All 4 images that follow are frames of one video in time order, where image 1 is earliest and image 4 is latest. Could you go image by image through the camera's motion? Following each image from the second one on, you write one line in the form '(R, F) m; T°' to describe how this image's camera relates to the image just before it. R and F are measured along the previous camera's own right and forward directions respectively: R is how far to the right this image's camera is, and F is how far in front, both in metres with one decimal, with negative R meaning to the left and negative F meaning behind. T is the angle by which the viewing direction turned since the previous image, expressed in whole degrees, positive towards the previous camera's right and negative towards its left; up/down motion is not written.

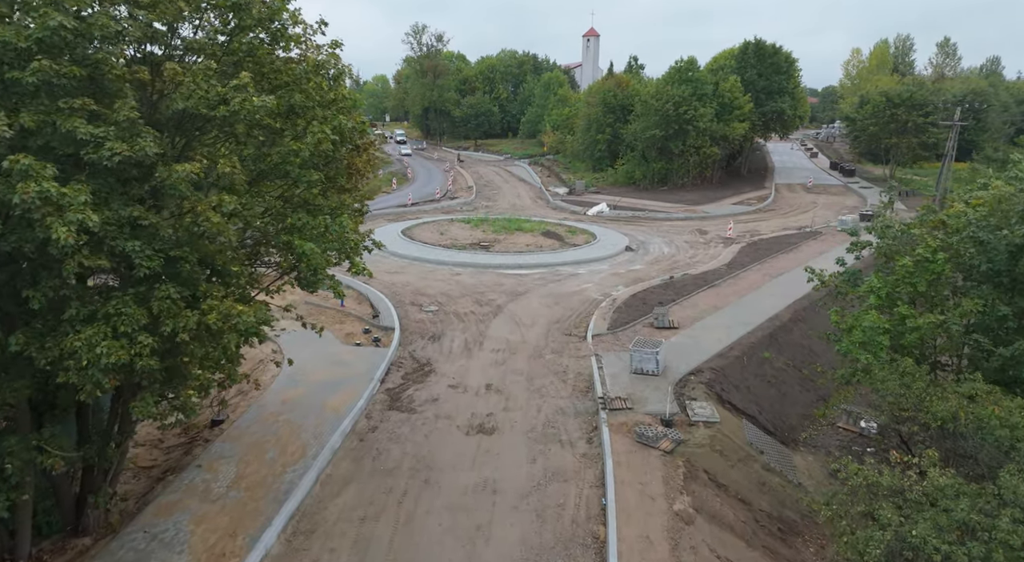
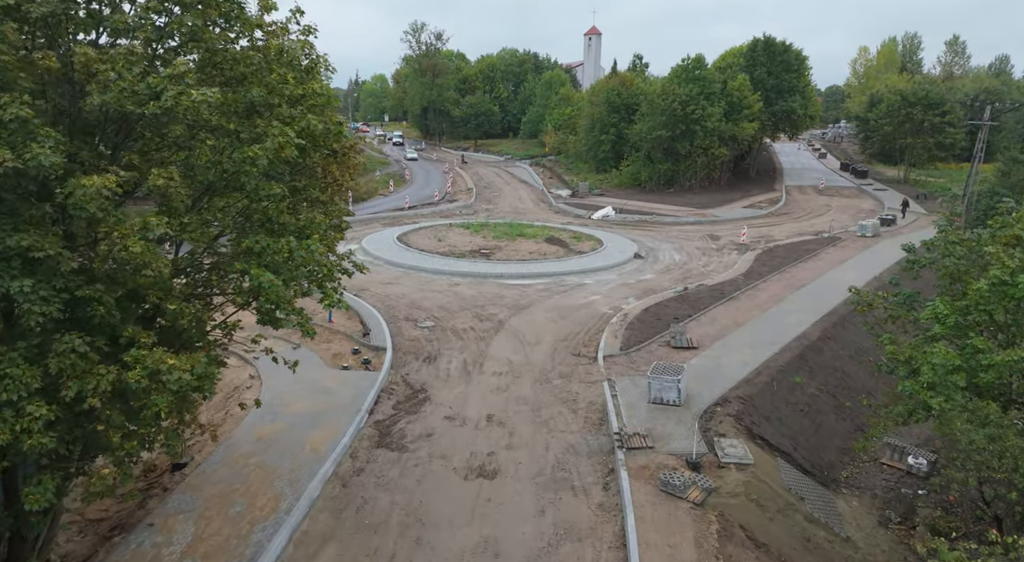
(-0.1, +1.4) m; 0°
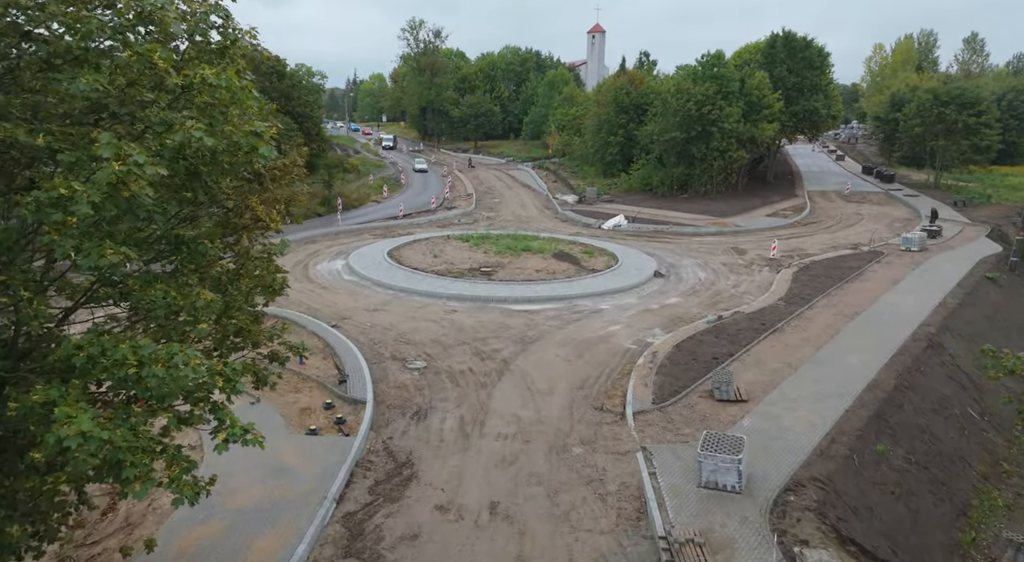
(-0.2, +2.7) m; 0°
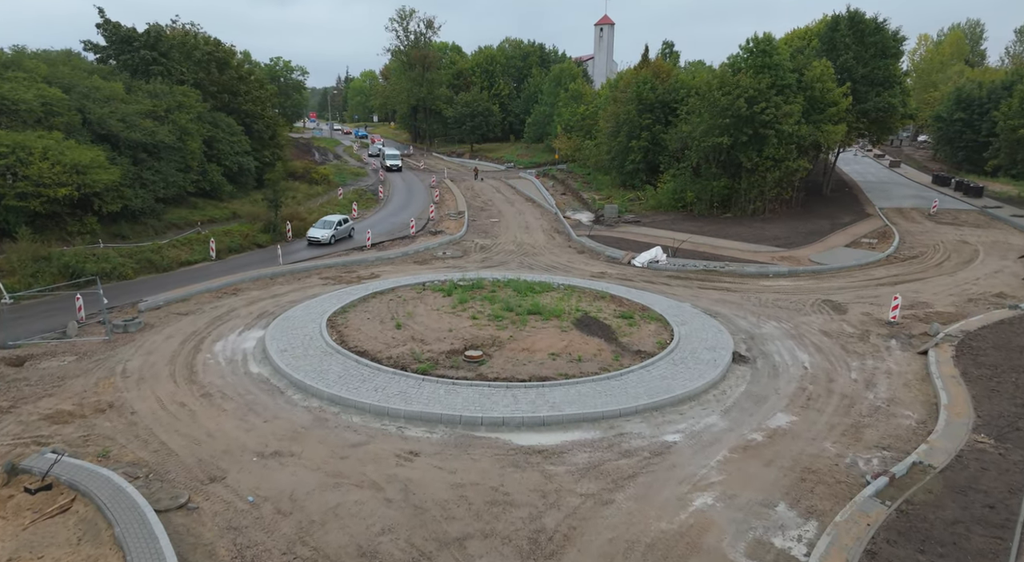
(0.0, +7.6) m; 0°
